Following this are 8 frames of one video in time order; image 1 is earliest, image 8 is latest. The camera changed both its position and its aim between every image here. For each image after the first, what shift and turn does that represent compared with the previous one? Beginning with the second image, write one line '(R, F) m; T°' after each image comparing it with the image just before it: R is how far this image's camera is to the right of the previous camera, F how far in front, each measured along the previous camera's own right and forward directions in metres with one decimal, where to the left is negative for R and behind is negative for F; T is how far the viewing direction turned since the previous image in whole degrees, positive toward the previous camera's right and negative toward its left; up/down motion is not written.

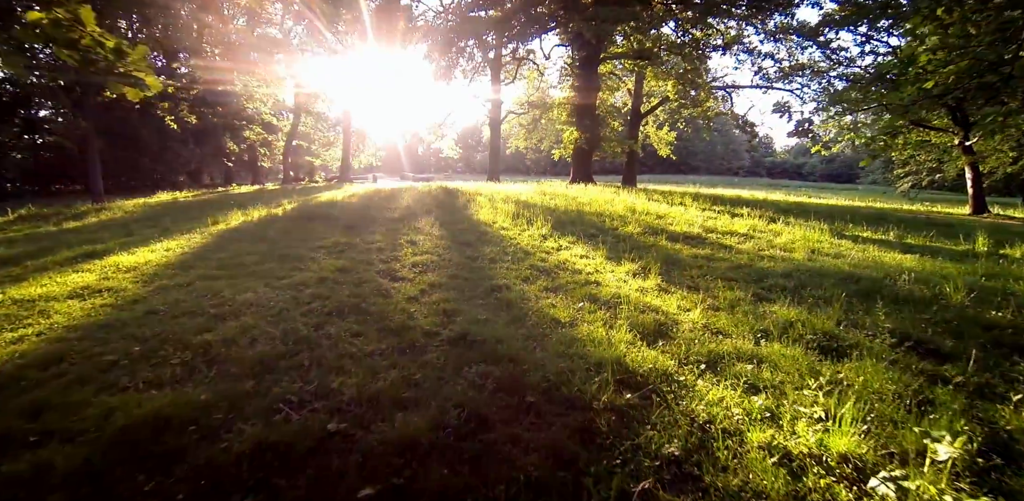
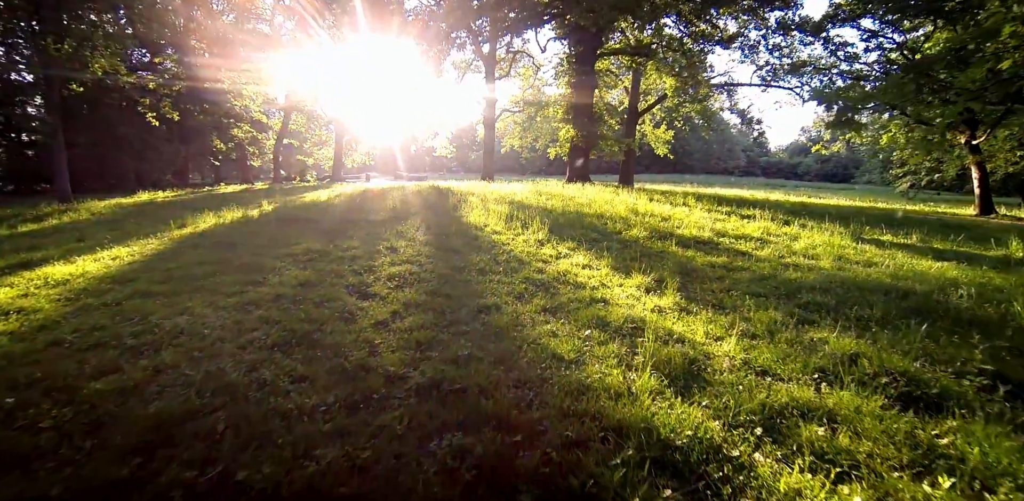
(0.0, +0.9) m; +1°
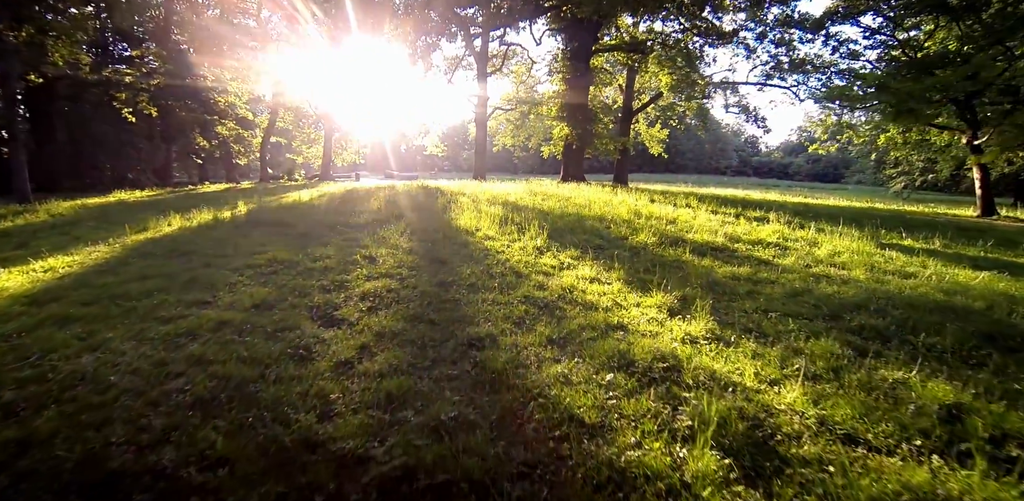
(-0.1, +0.9) m; +1°
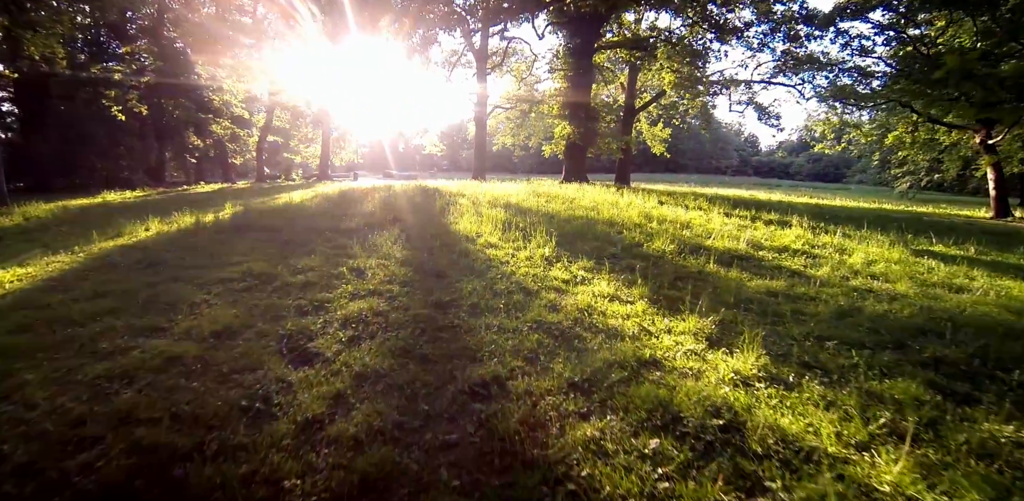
(-0.1, +0.7) m; 0°
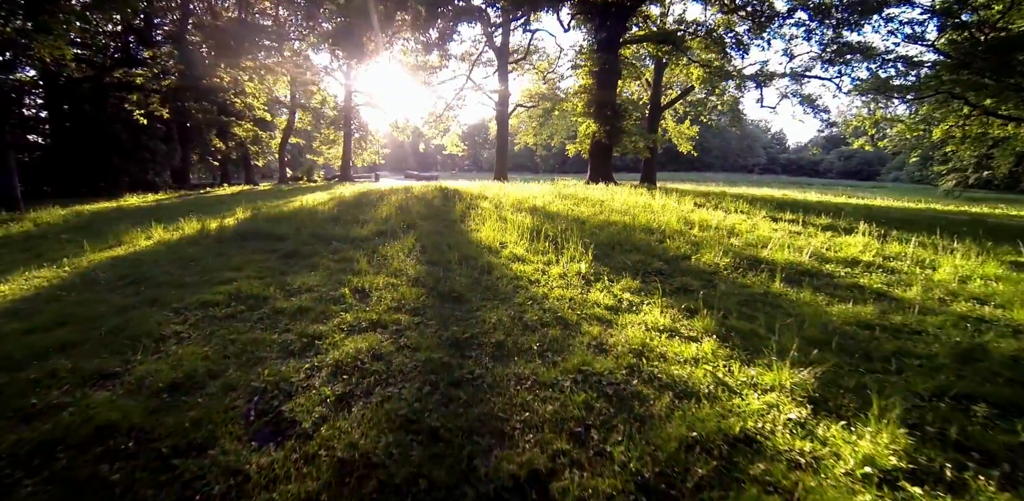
(-0.1, +0.9) m; -2°
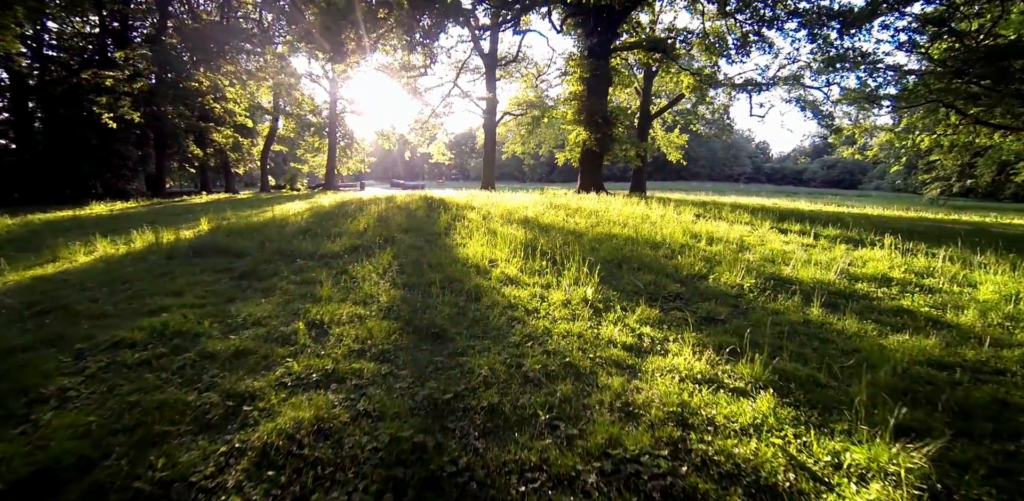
(-0.1, +0.9) m; +1°
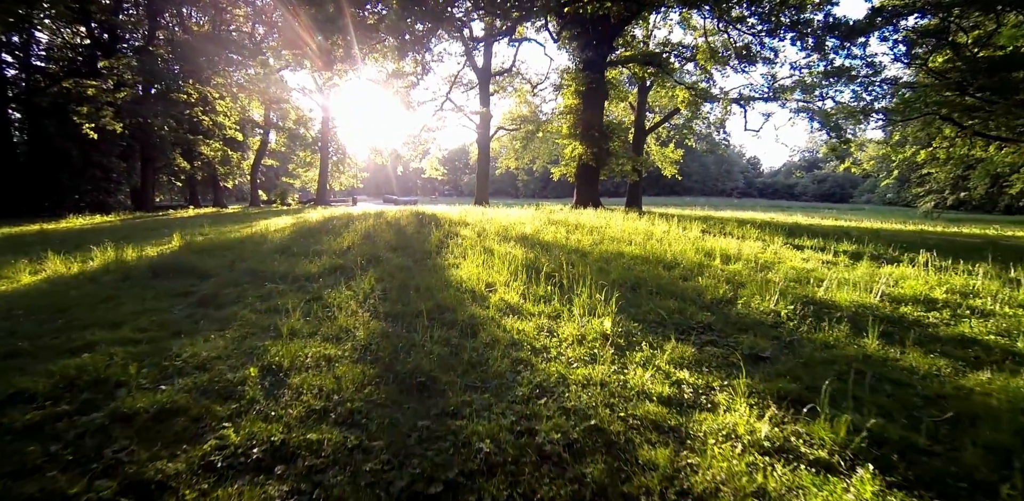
(-0.1, +0.7) m; +1°
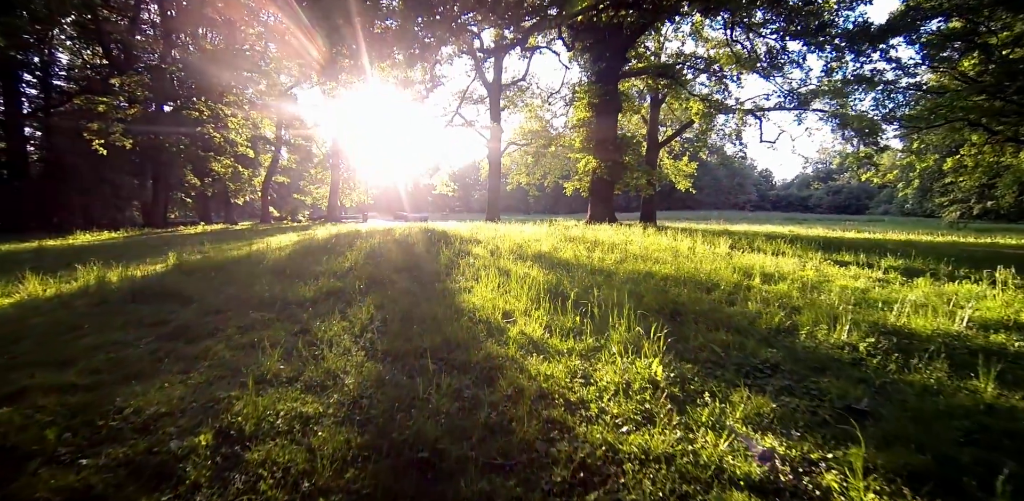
(-0.1, +0.7) m; -1°
